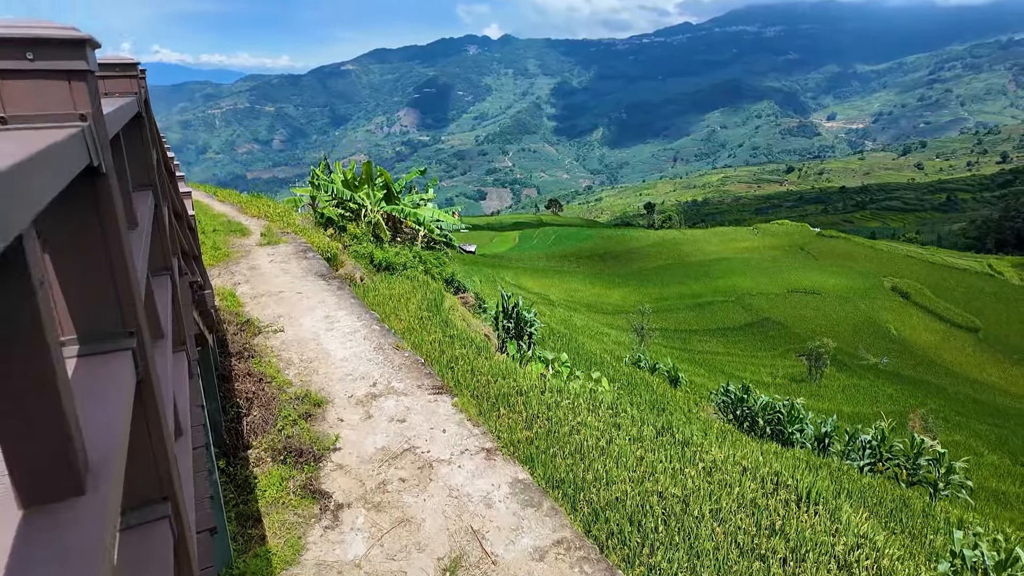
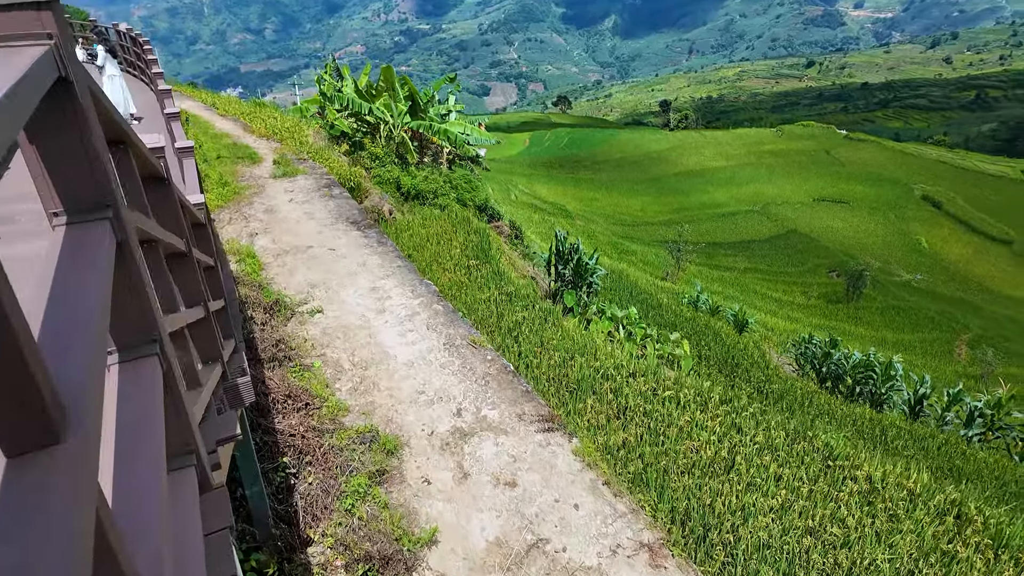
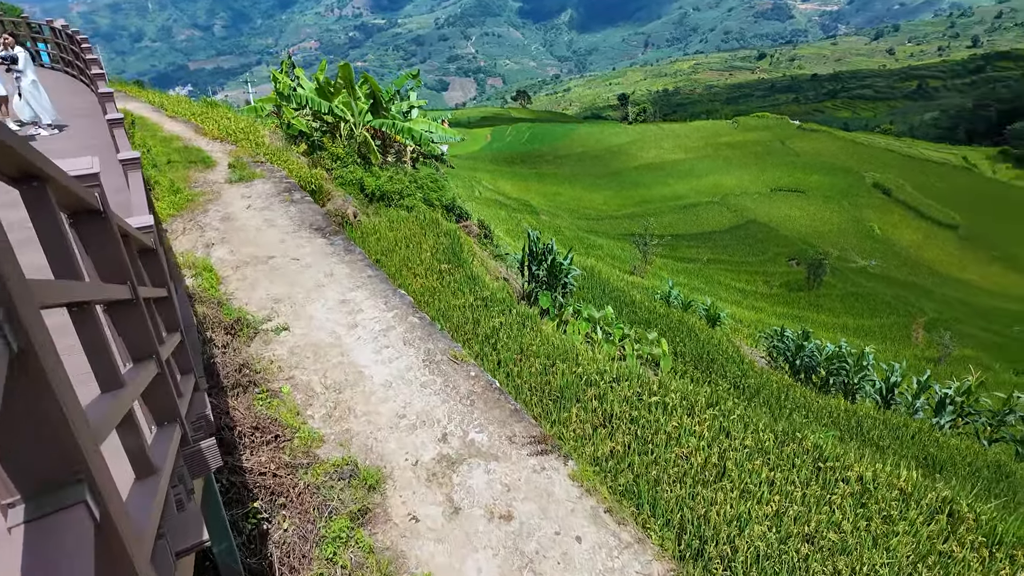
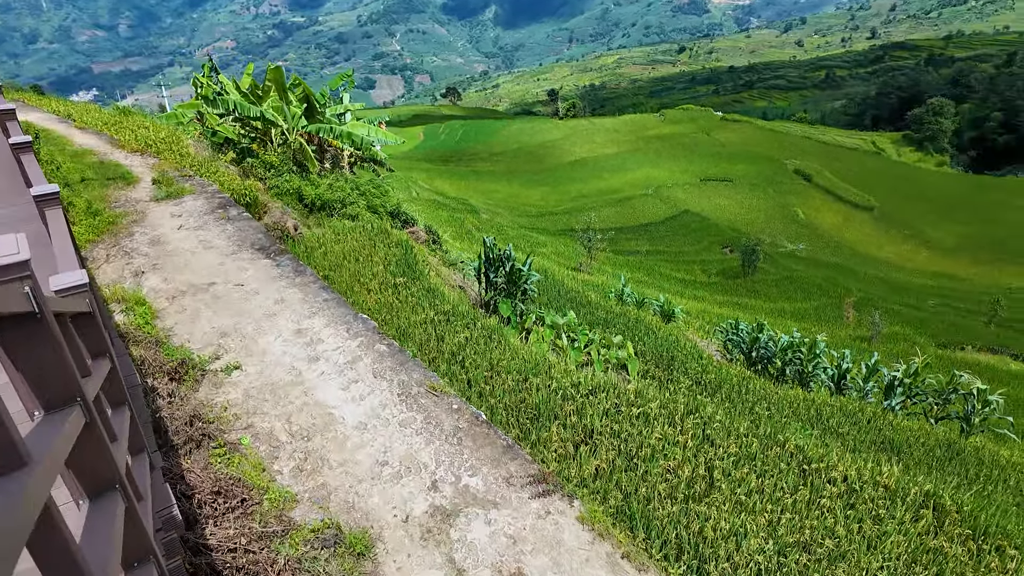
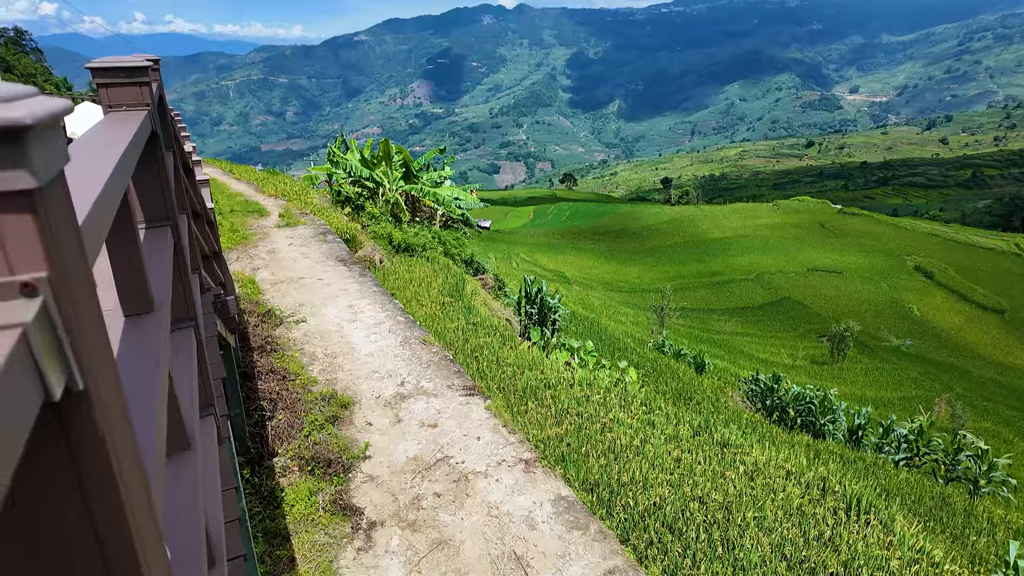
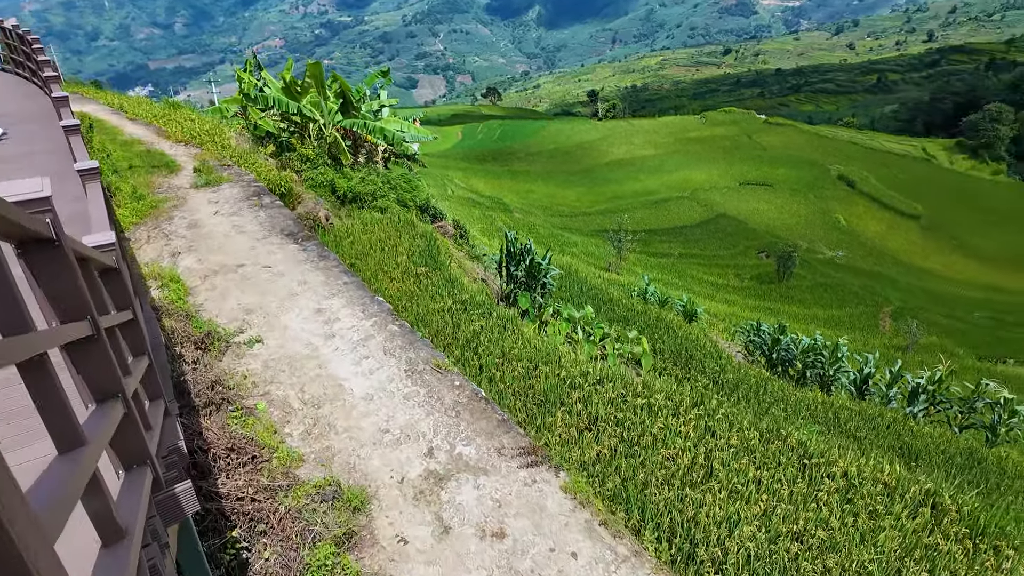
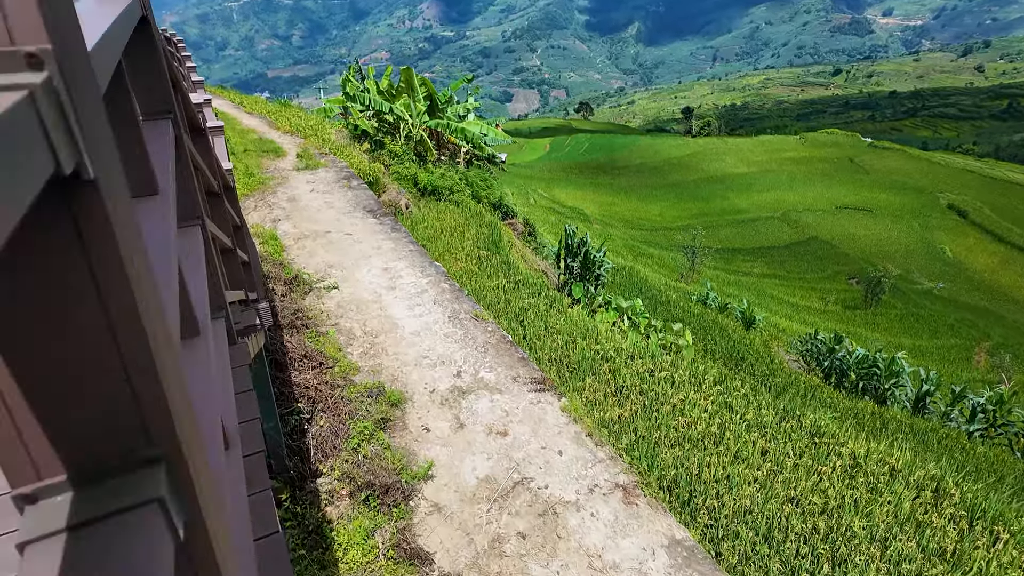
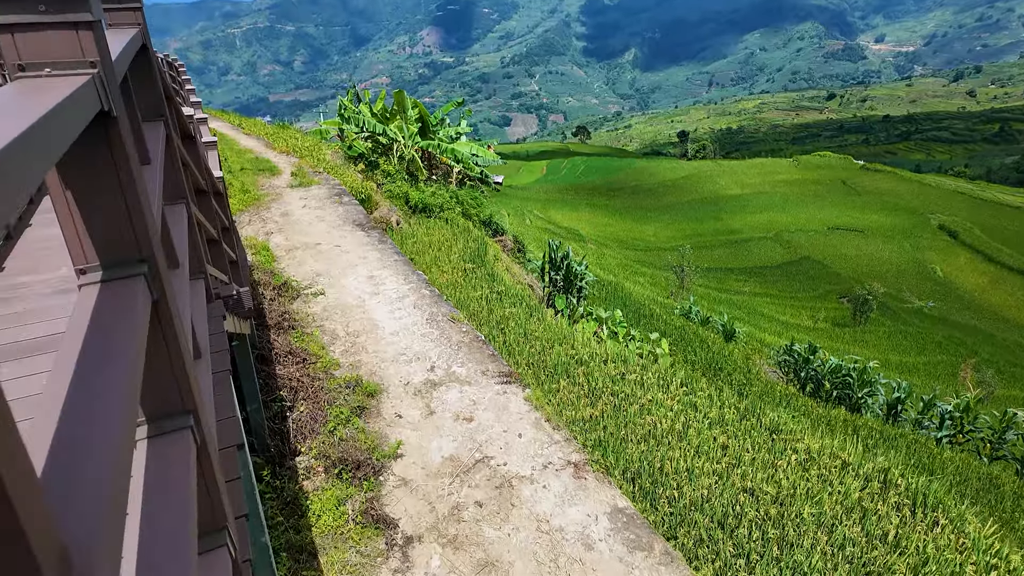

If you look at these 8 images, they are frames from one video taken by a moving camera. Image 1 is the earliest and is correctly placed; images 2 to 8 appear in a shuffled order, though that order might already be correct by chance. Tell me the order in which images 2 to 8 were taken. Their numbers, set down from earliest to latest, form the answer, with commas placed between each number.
5, 8, 7, 2, 3, 6, 4
